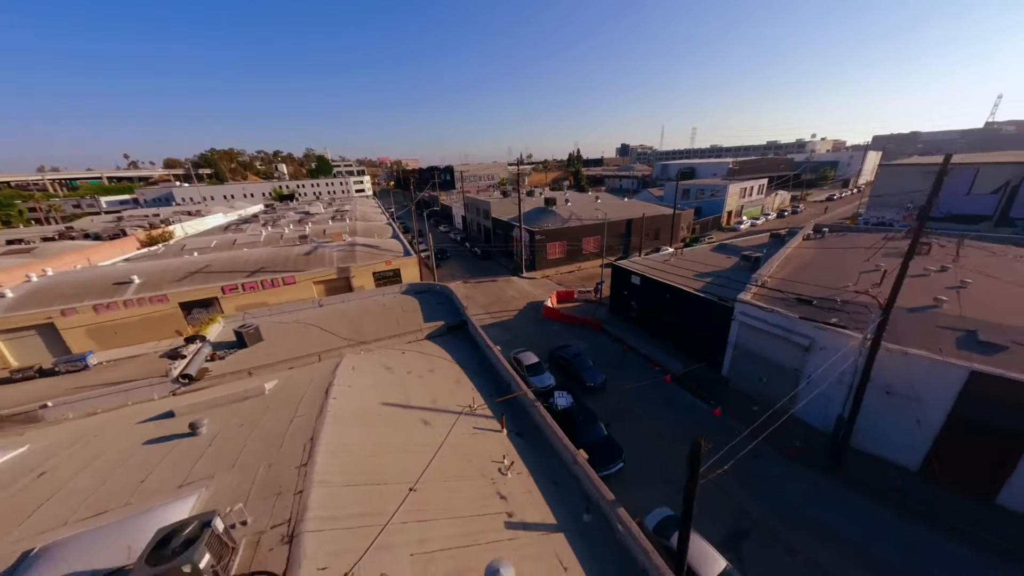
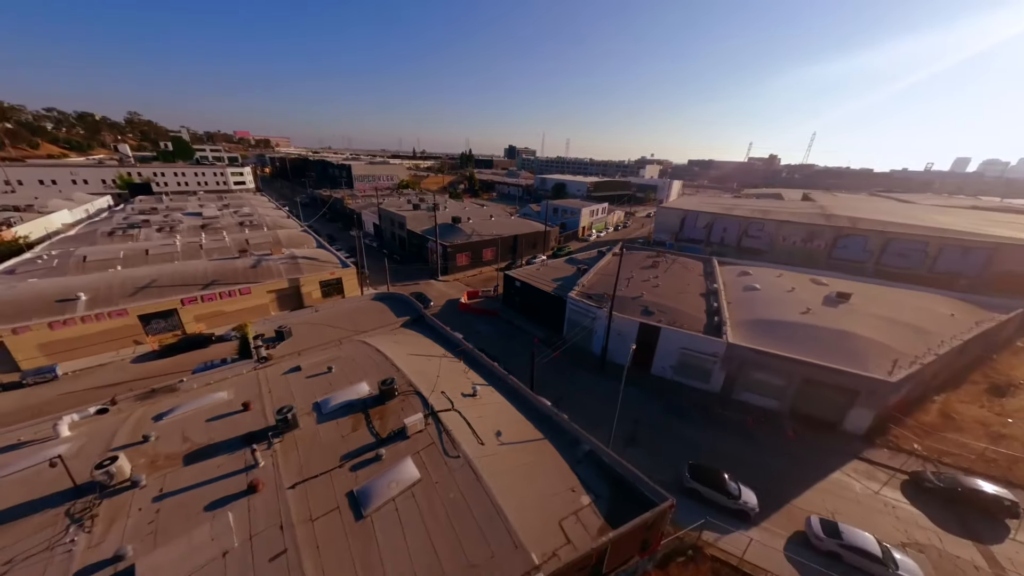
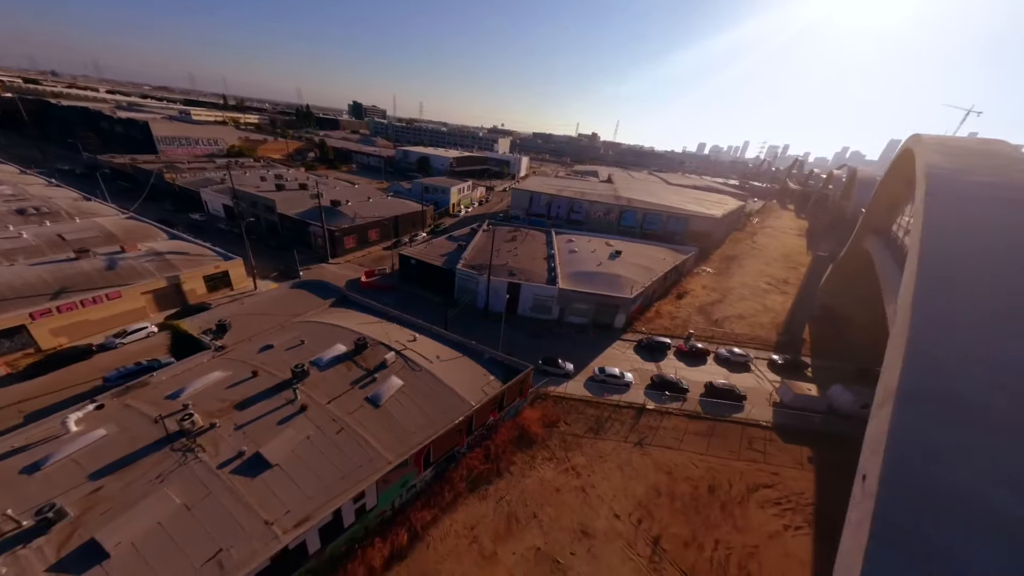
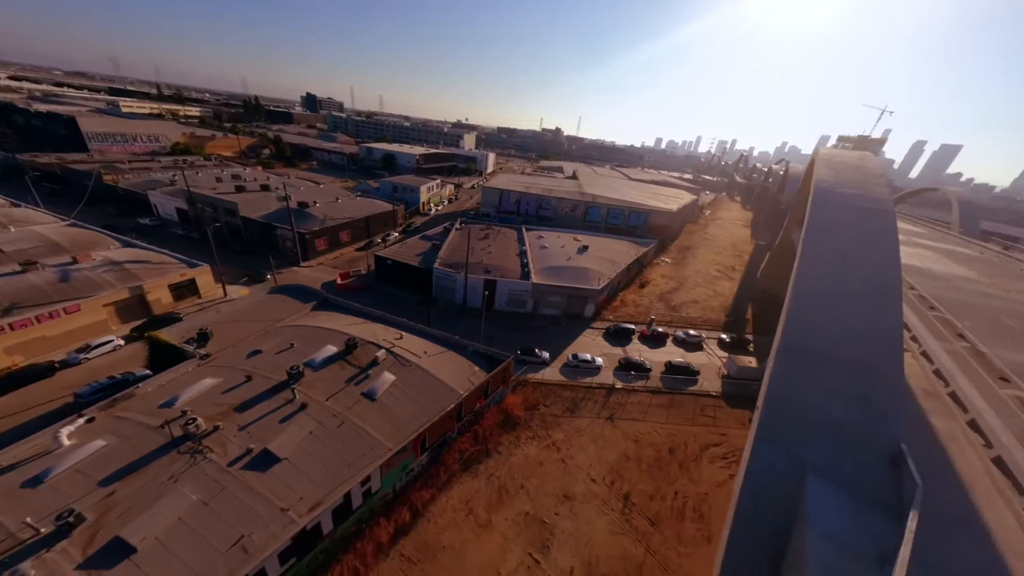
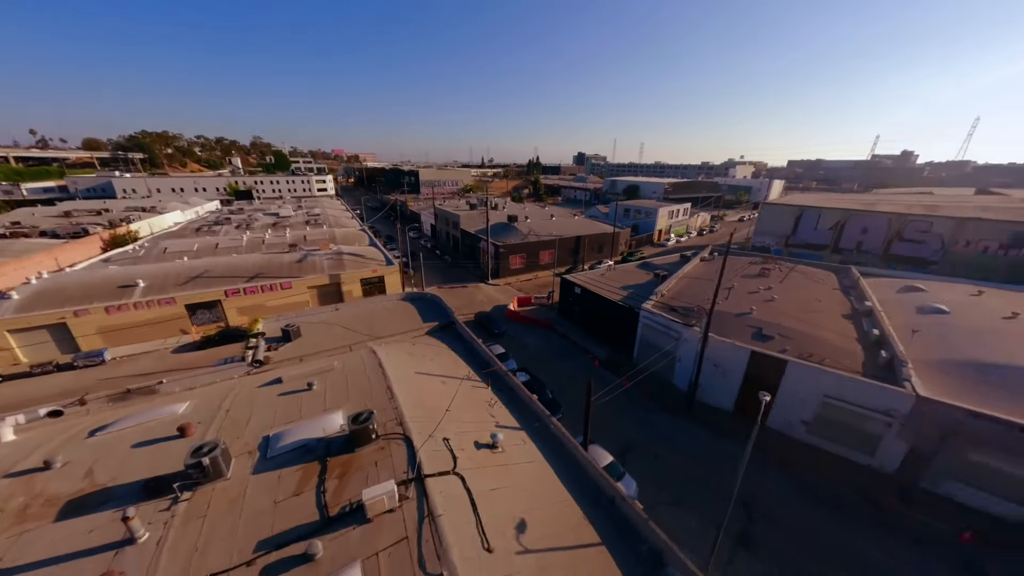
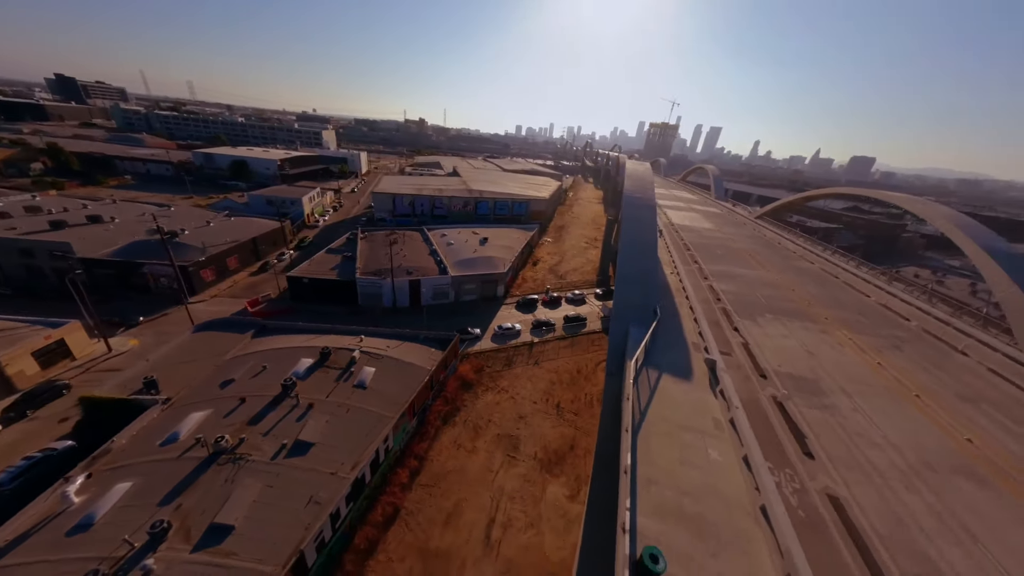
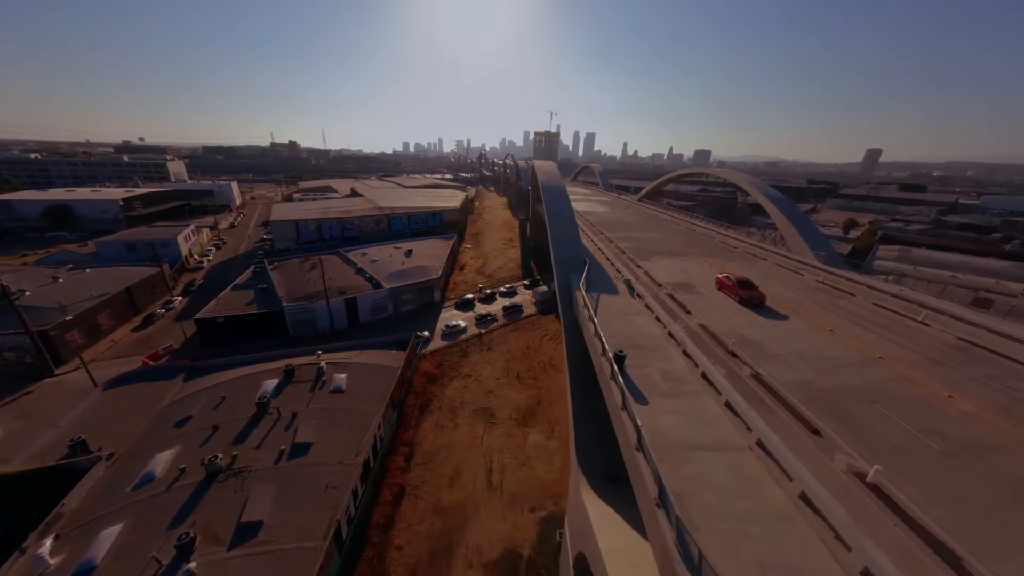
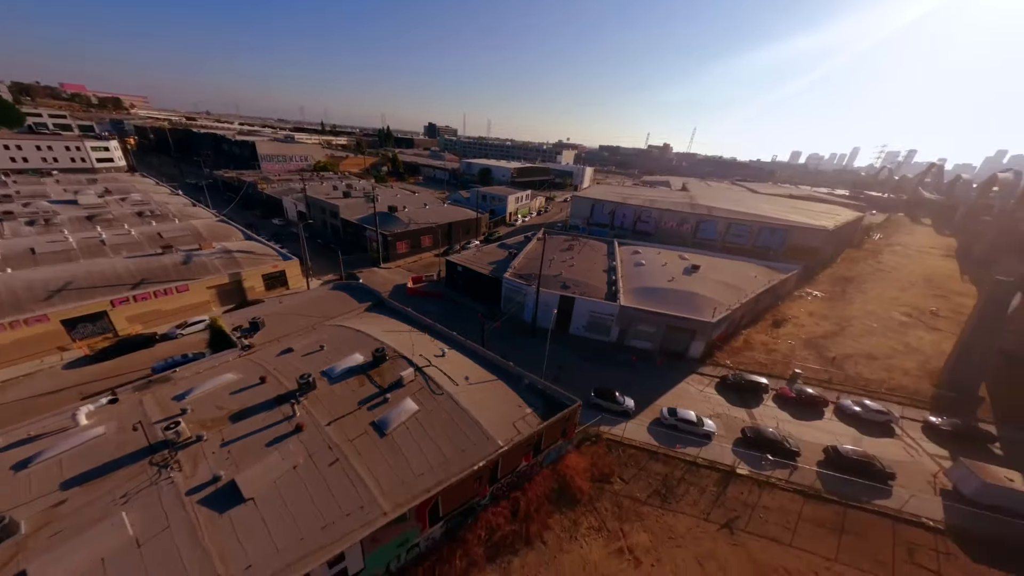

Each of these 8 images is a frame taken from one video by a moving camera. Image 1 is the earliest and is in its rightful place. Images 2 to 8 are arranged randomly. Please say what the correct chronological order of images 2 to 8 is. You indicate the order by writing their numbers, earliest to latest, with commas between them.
5, 2, 8, 3, 4, 6, 7
